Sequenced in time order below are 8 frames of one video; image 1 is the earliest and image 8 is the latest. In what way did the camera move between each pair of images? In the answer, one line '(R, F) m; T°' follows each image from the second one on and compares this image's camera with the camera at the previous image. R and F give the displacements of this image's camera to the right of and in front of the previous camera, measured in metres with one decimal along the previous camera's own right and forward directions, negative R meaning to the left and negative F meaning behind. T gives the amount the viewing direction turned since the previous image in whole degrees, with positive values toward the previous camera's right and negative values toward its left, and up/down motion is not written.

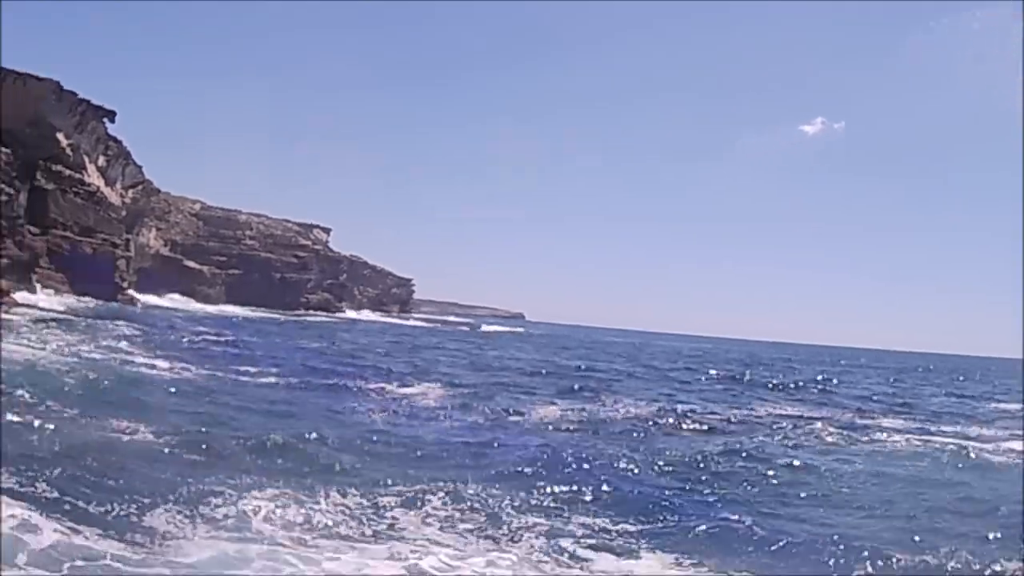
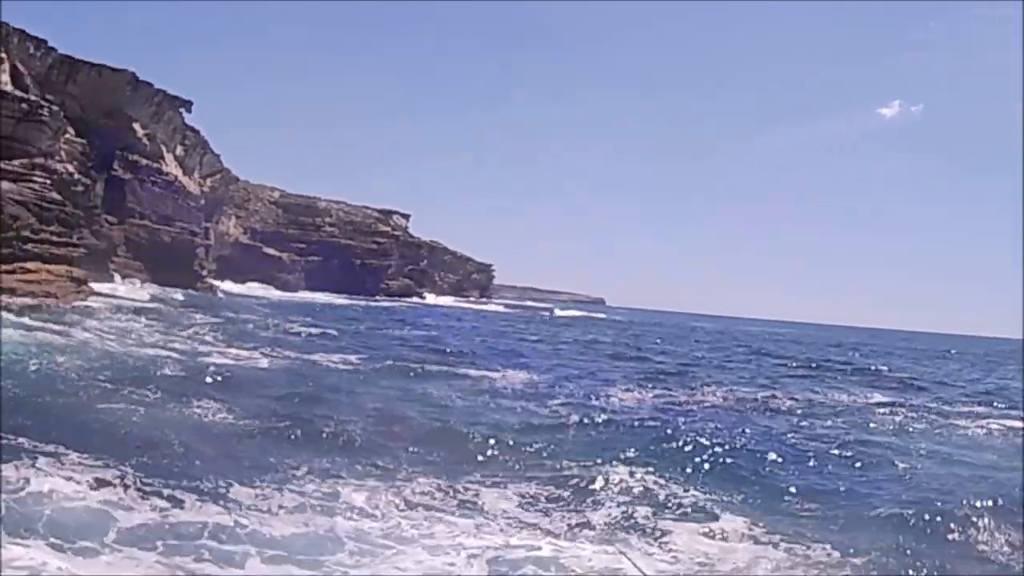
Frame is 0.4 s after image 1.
(0.0, +0.7) m; -5°
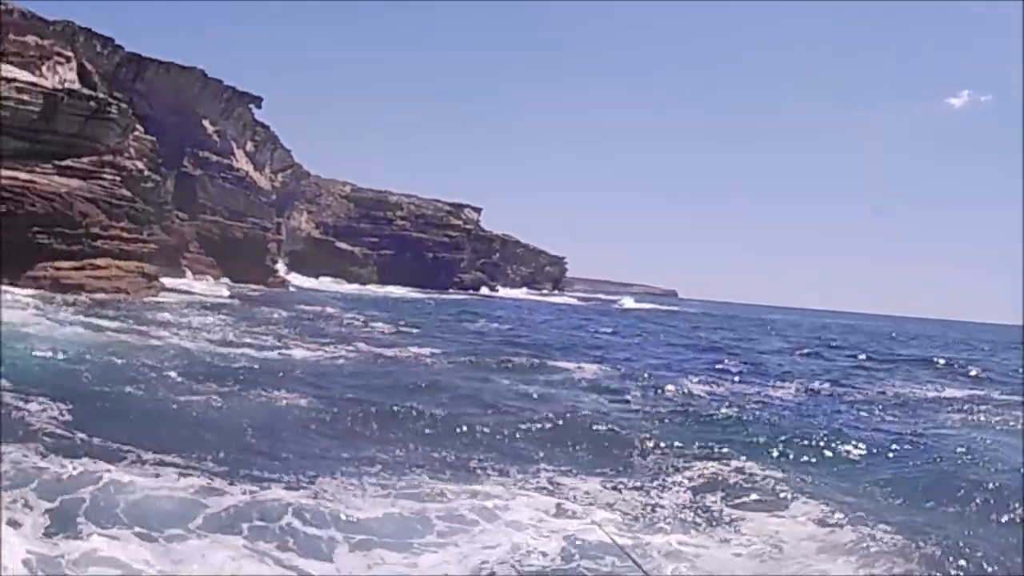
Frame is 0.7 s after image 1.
(0.0, +0.5) m; -5°
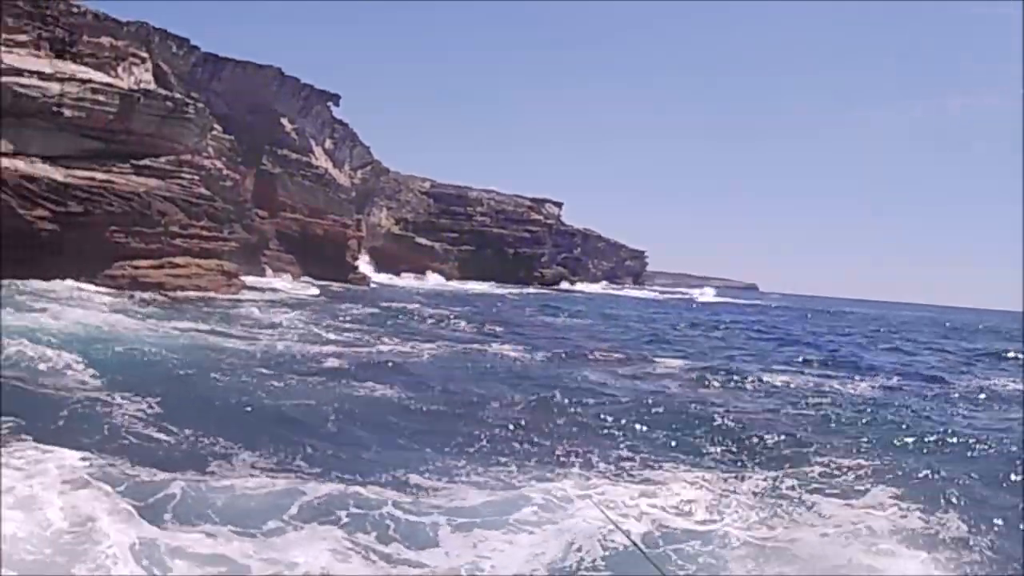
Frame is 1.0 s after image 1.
(+0.1, +0.4) m; -5°
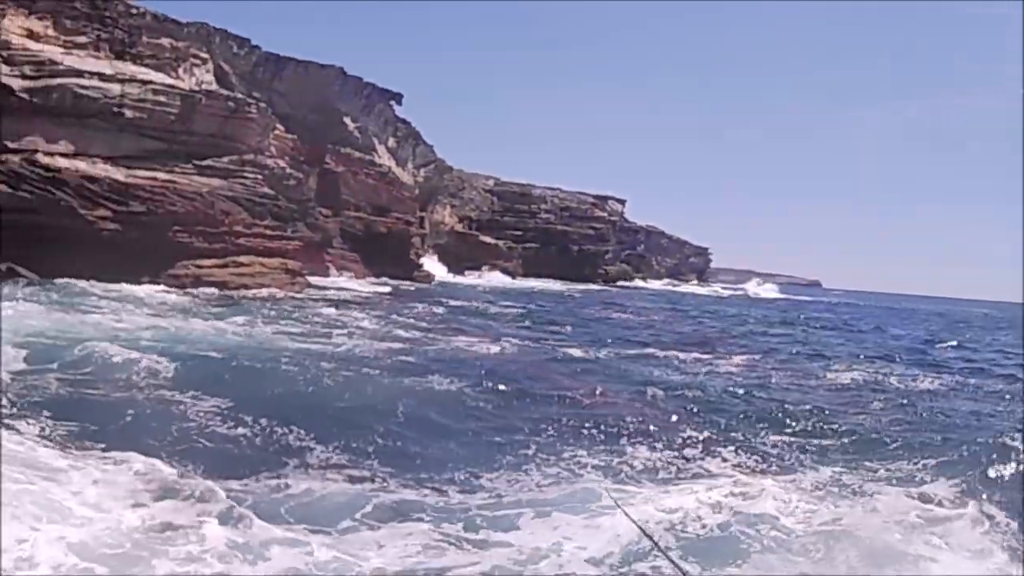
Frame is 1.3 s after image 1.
(+0.1, +0.3) m; -4°
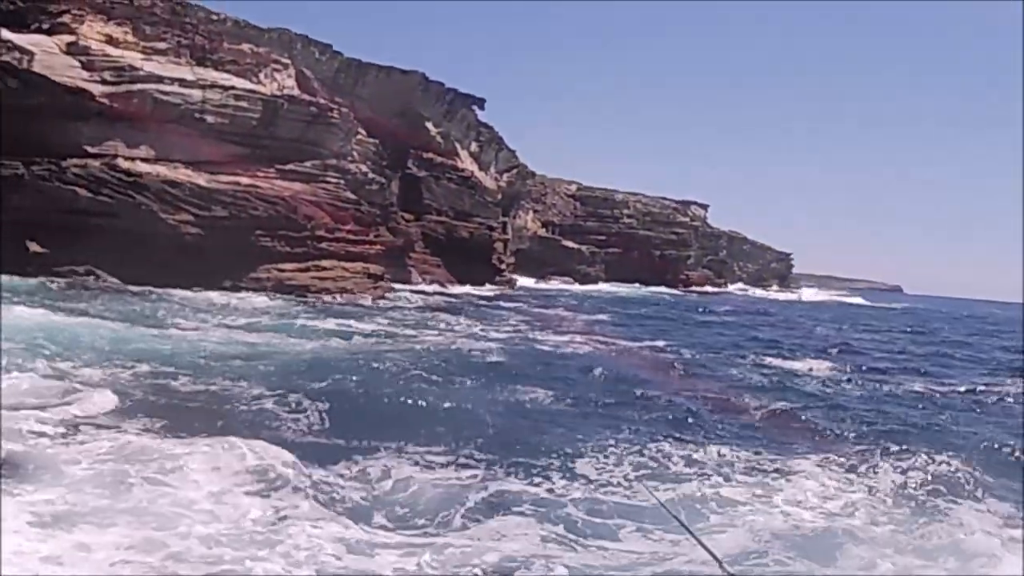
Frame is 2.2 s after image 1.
(+0.1, +0.3) m; -6°
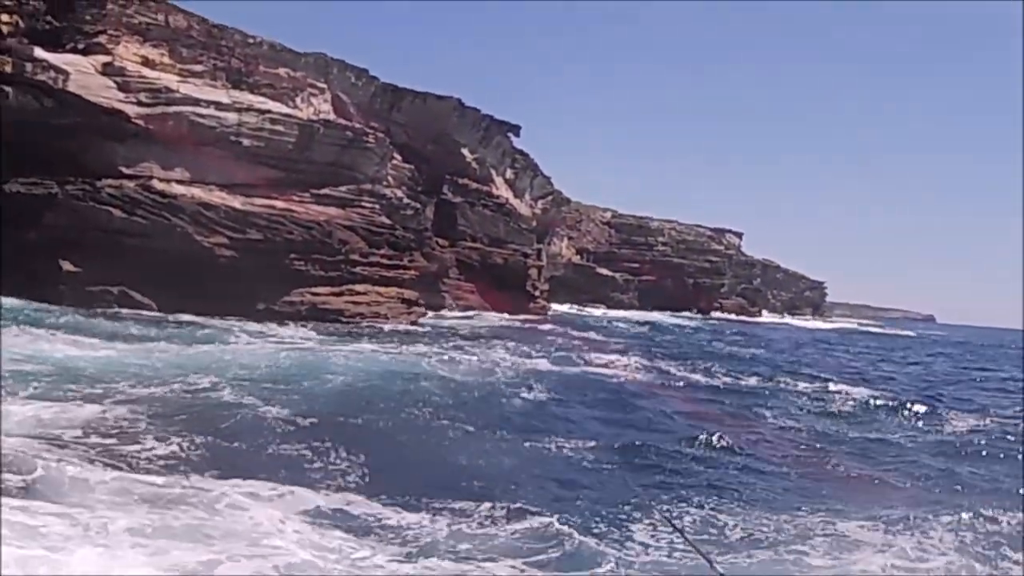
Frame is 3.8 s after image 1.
(0.0, +0.1) m; -2°
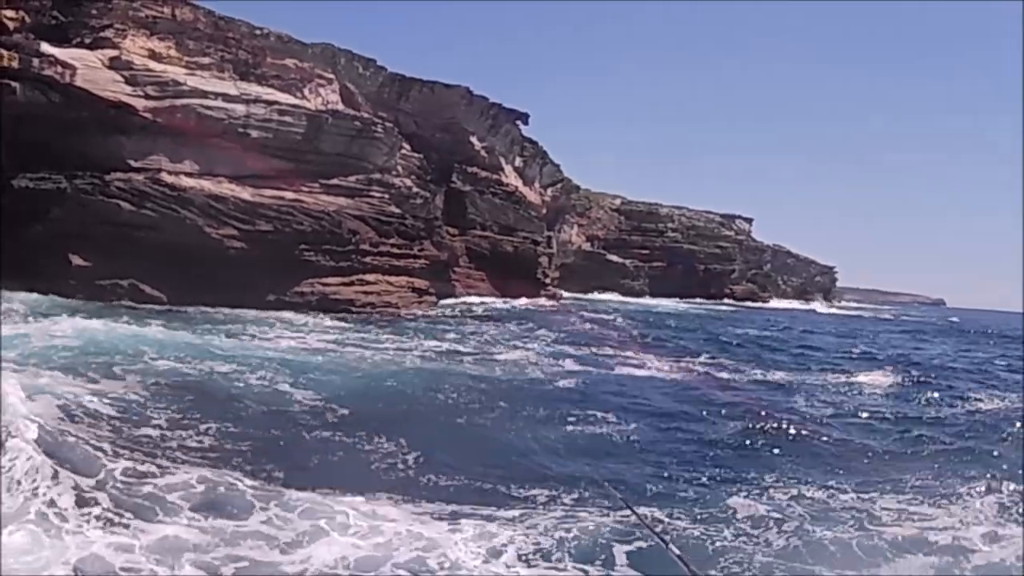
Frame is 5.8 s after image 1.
(0.0, 0.0) m; -1°
